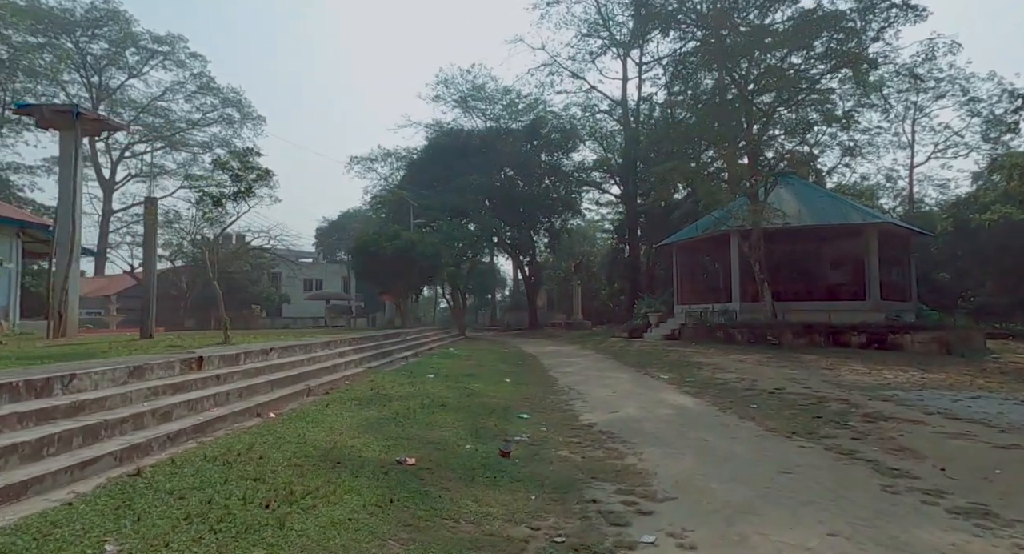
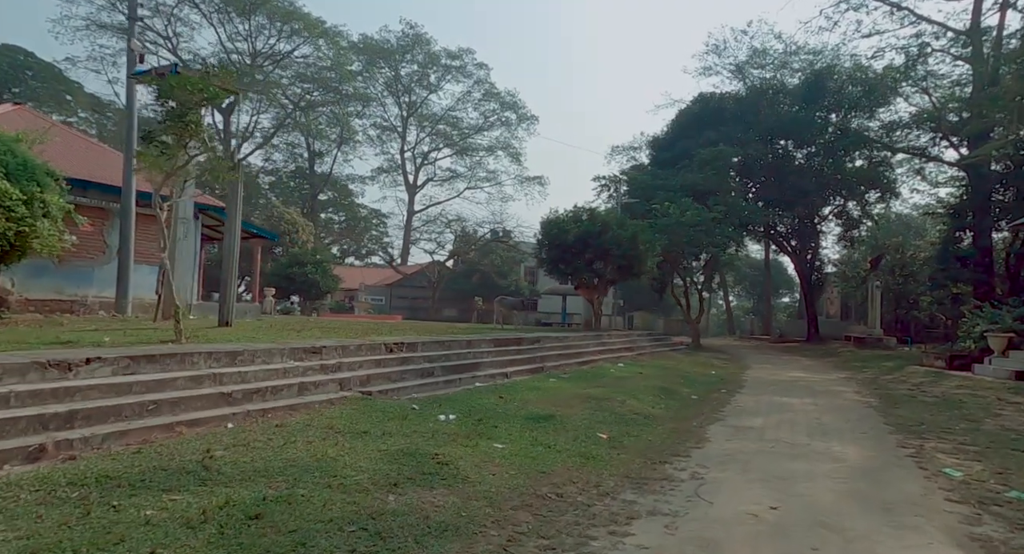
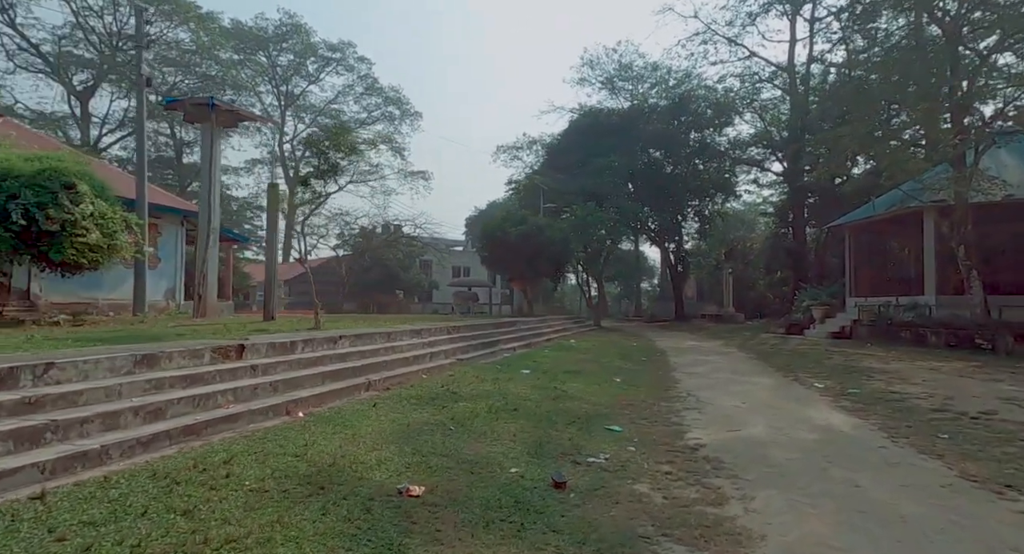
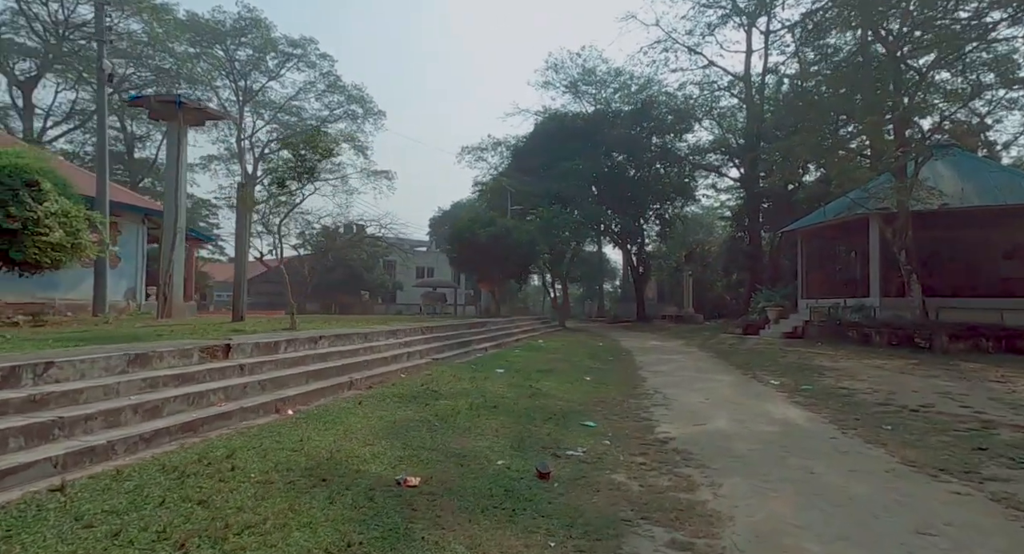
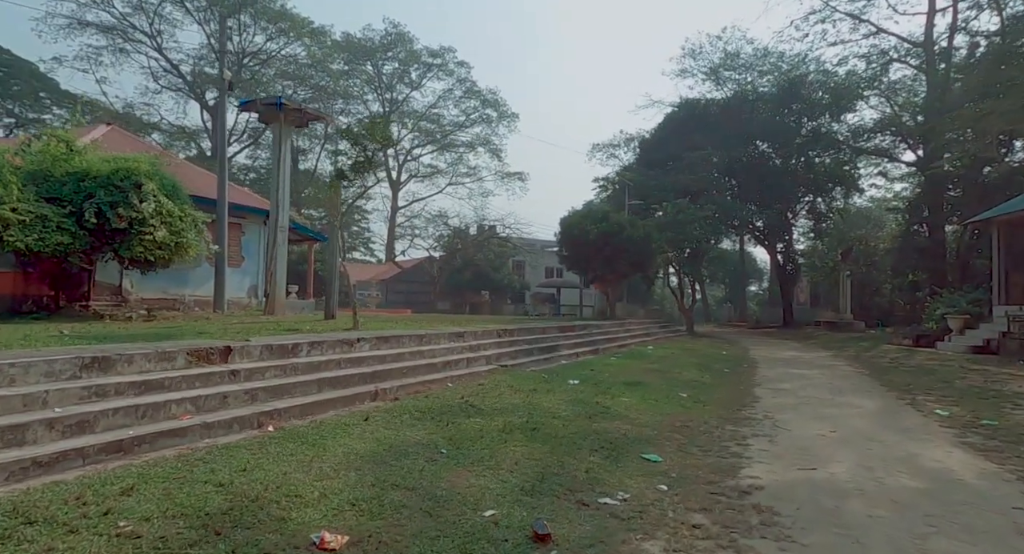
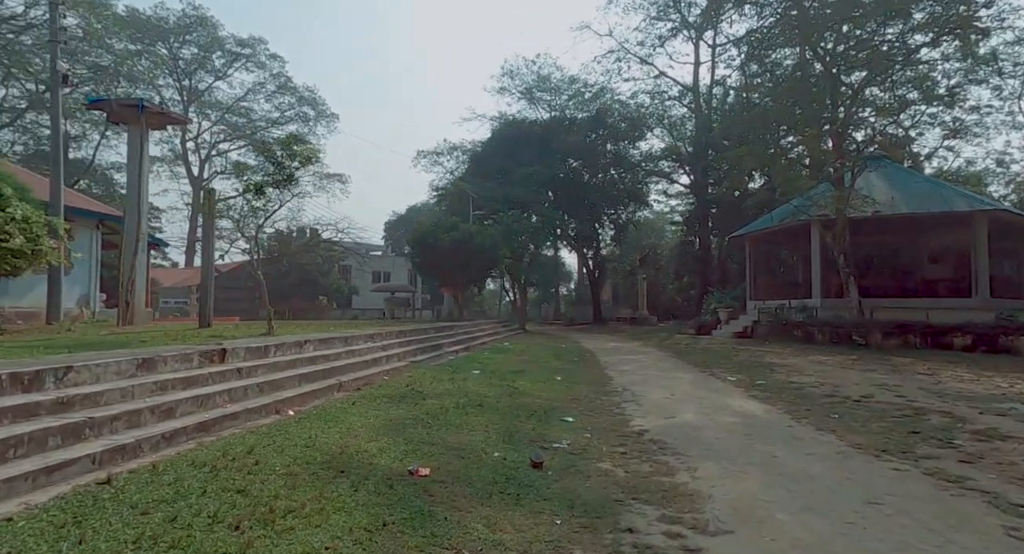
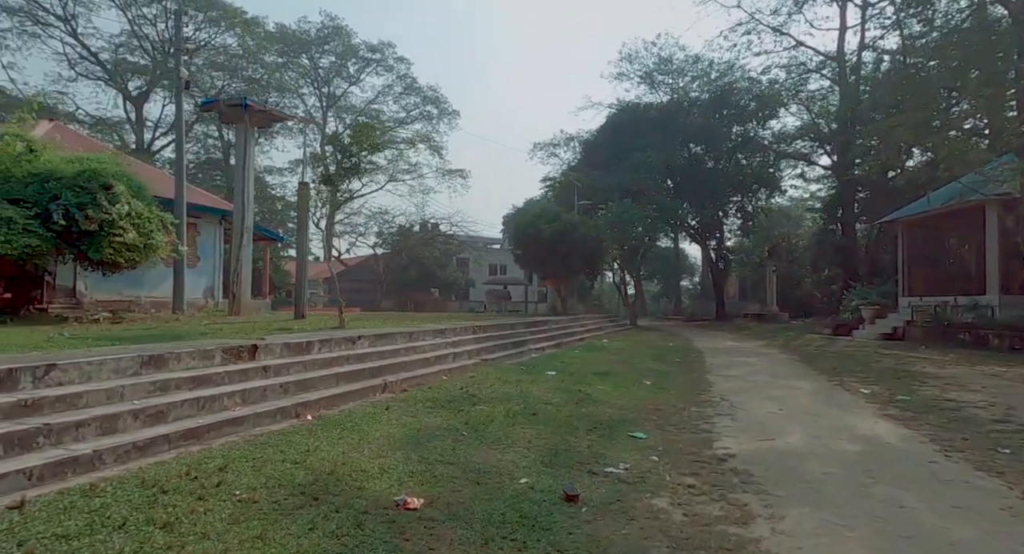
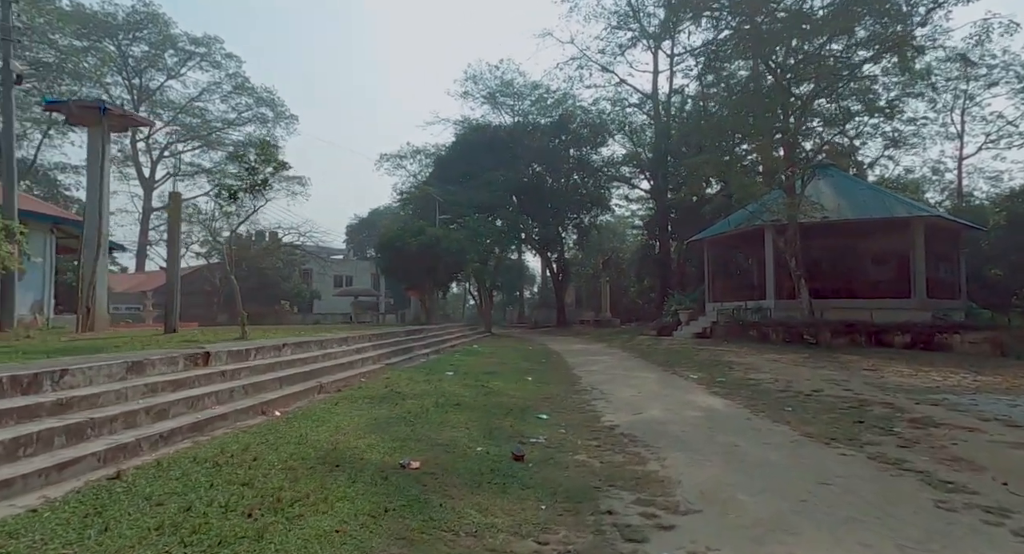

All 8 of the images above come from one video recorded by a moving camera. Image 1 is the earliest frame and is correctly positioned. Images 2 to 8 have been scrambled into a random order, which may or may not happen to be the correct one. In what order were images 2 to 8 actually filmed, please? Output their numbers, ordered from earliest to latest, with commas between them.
8, 6, 4, 3, 7, 5, 2
